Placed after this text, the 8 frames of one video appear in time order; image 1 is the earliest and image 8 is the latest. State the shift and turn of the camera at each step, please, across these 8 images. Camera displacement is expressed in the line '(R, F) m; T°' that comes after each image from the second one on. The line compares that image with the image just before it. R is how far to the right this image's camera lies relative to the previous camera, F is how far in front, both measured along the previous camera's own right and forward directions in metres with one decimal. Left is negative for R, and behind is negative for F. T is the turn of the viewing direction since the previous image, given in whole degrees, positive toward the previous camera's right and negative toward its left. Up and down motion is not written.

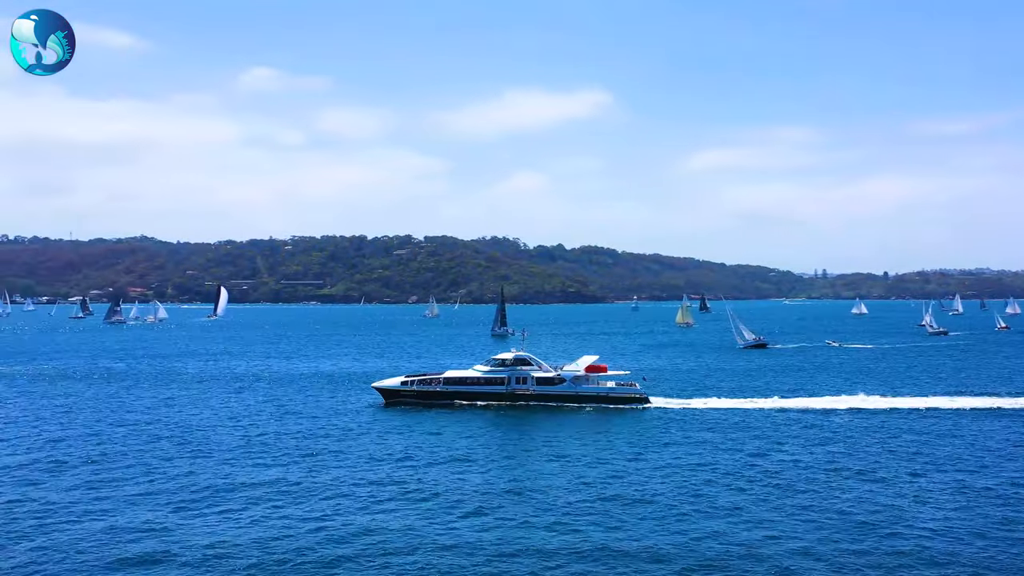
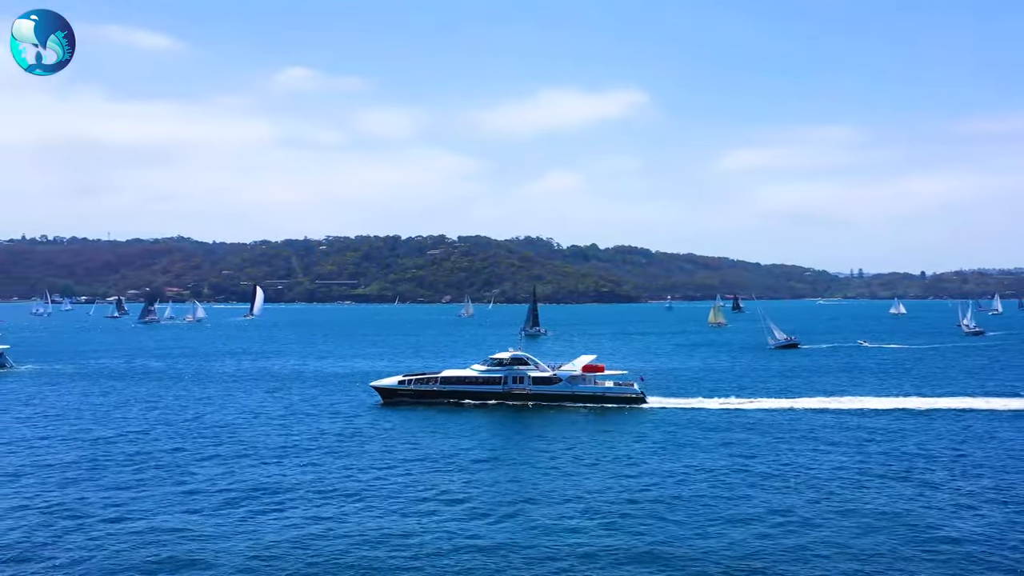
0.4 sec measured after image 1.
(+0.1, -0.1) m; -2°
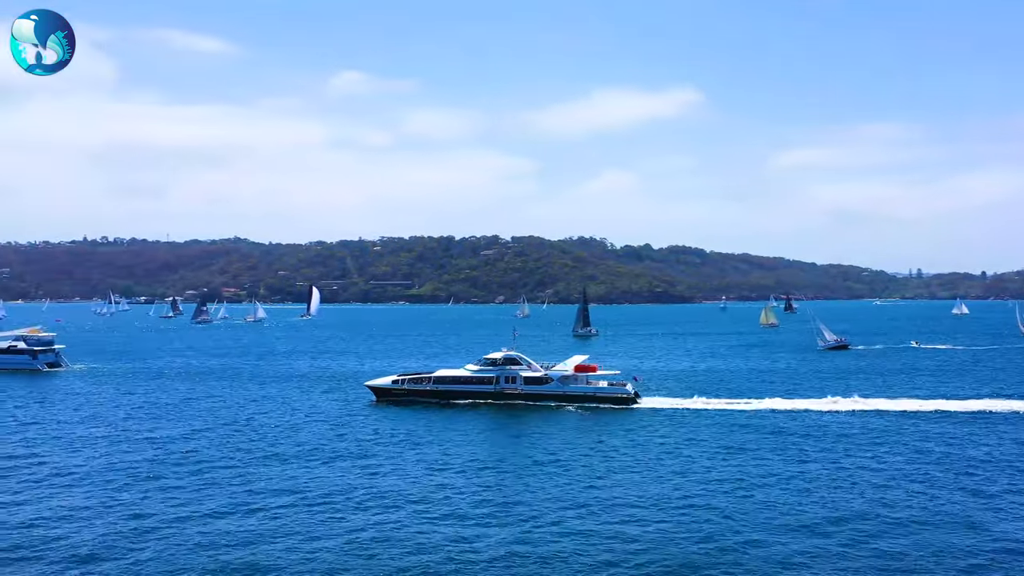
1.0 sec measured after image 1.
(+0.4, -0.4) m; -3°
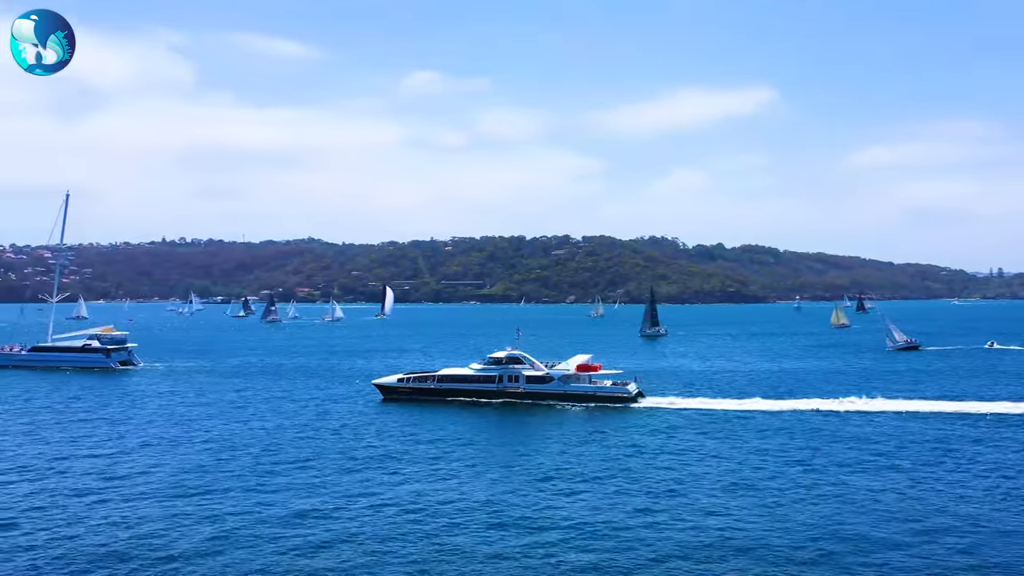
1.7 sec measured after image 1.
(+0.4, -0.1) m; -3°
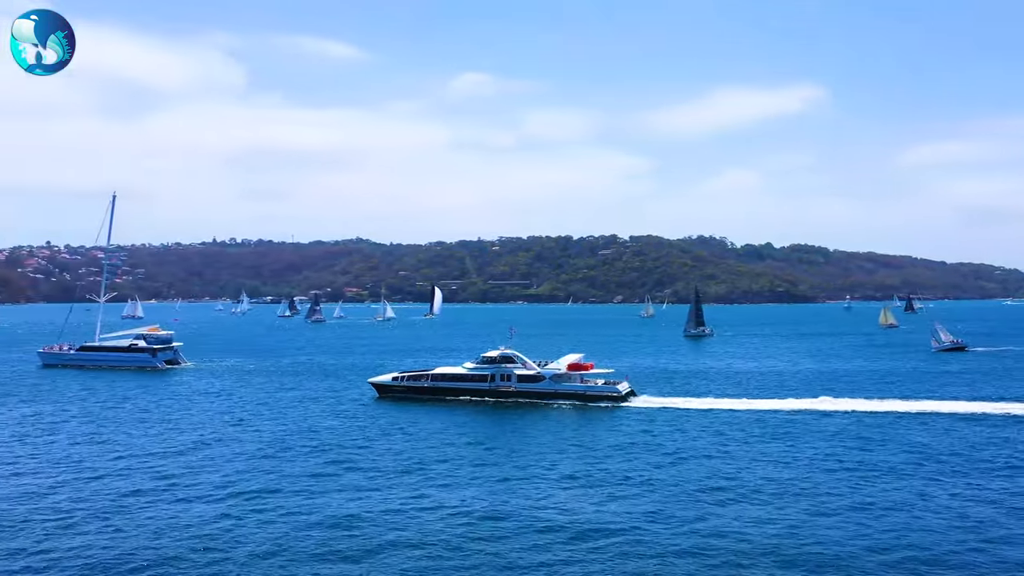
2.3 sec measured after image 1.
(+0.4, -0.1) m; -2°
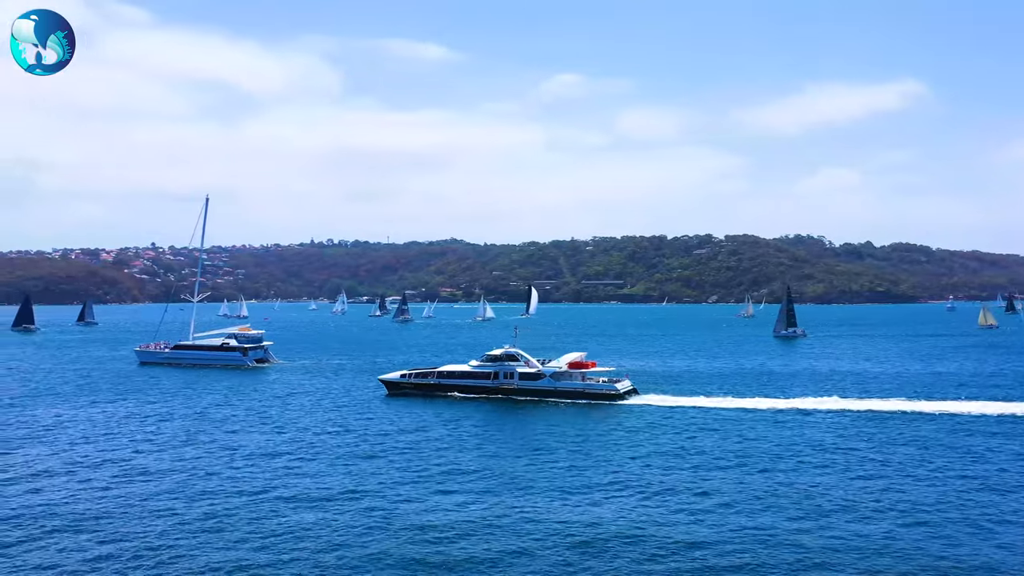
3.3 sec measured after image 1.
(+0.2, -1.8) m; -5°
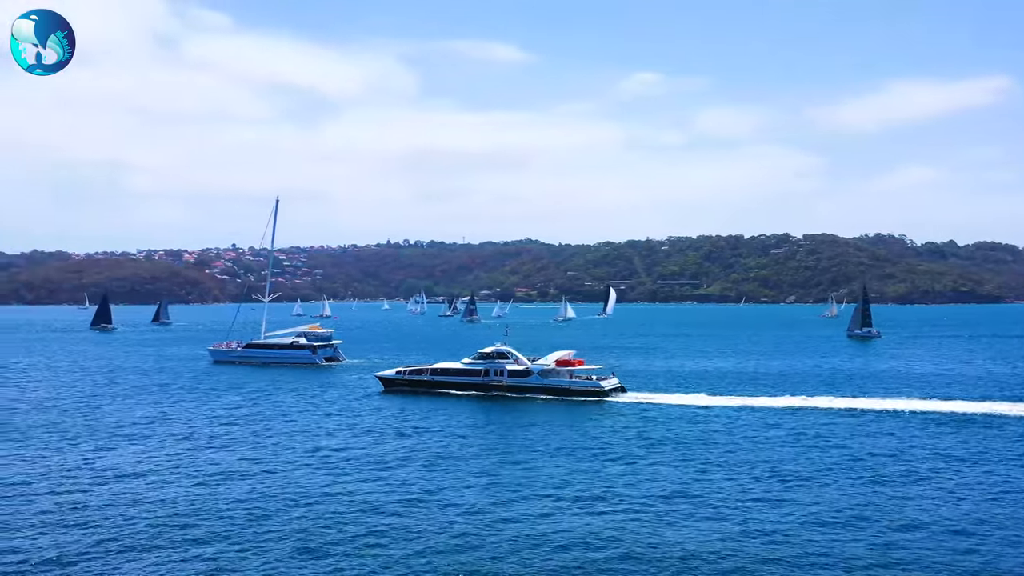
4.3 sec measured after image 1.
(-0.2, -3.1) m; -4°
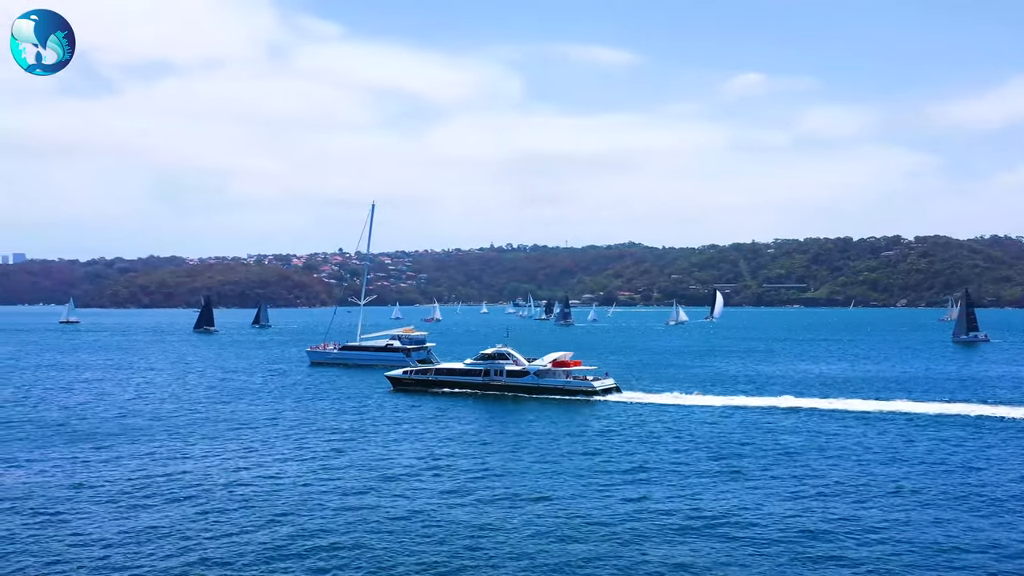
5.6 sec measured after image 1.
(-0.4, -1.6) m; -5°
